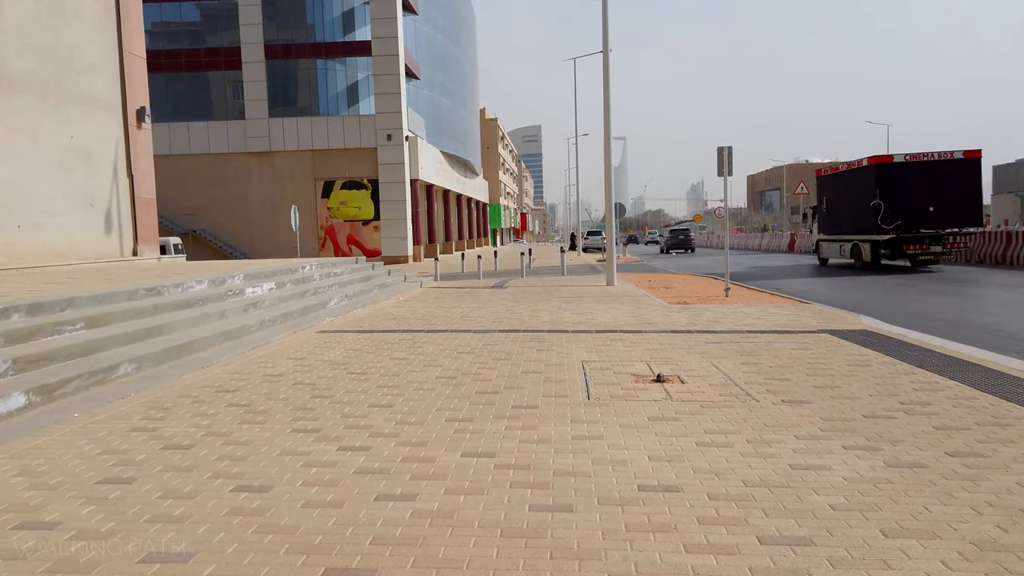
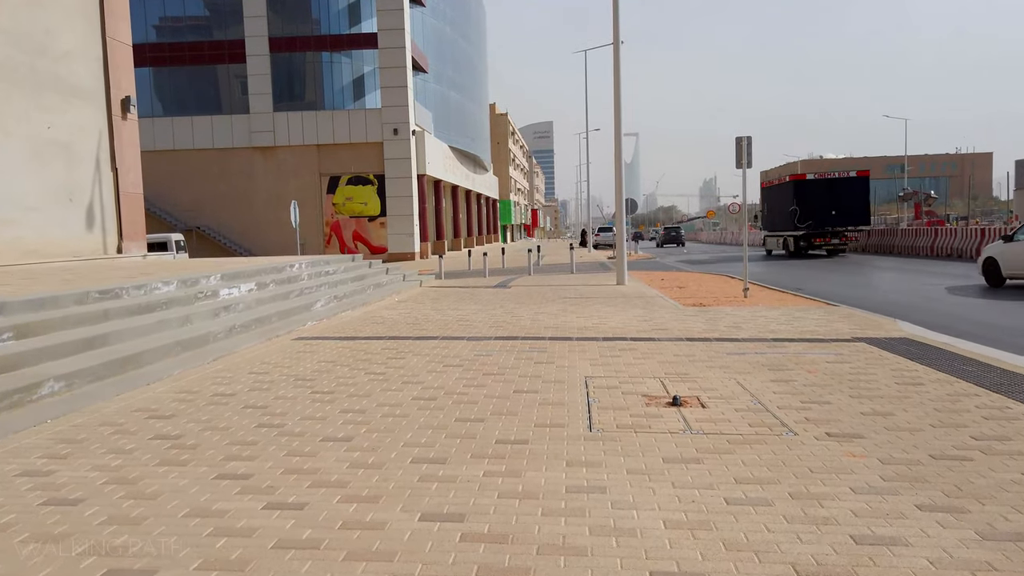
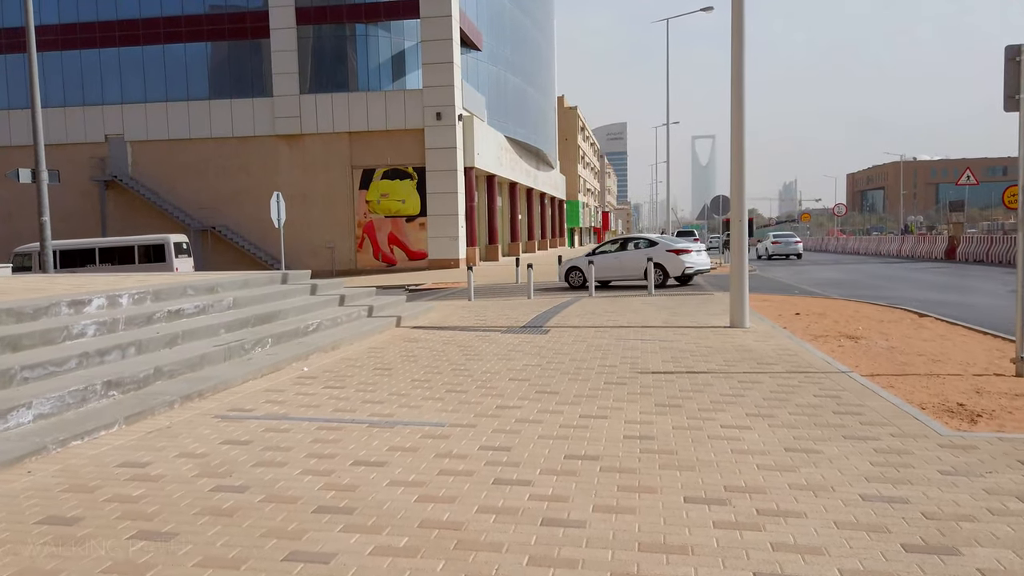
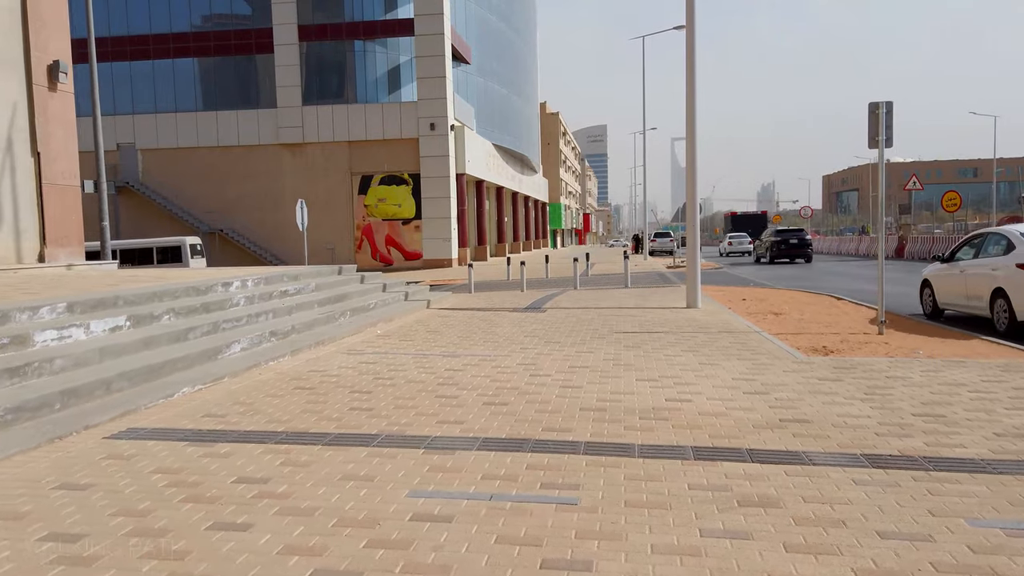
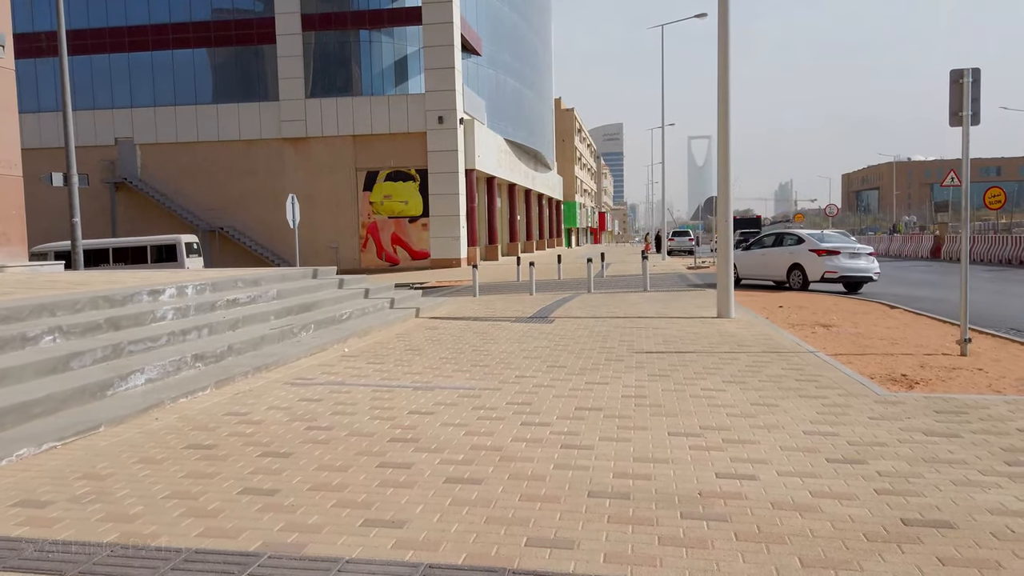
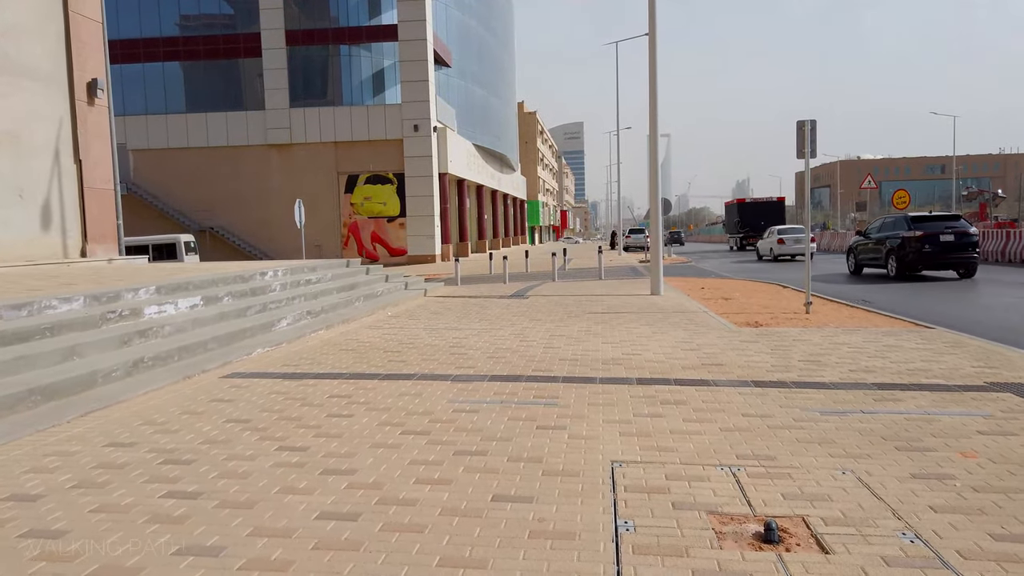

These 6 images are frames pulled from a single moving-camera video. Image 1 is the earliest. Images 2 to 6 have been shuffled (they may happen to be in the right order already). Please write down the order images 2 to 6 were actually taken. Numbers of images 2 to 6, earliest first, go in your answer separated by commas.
2, 6, 4, 5, 3
